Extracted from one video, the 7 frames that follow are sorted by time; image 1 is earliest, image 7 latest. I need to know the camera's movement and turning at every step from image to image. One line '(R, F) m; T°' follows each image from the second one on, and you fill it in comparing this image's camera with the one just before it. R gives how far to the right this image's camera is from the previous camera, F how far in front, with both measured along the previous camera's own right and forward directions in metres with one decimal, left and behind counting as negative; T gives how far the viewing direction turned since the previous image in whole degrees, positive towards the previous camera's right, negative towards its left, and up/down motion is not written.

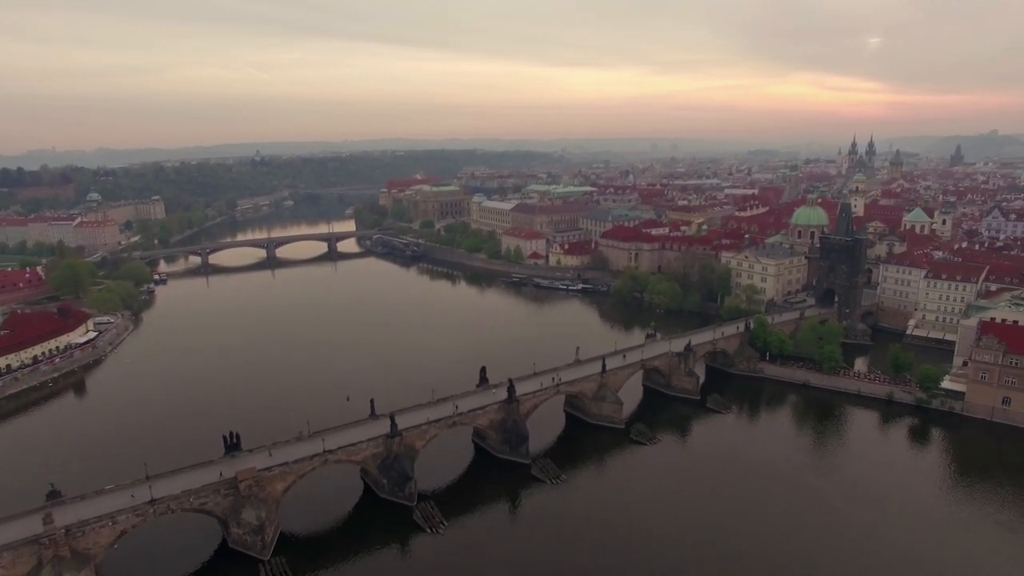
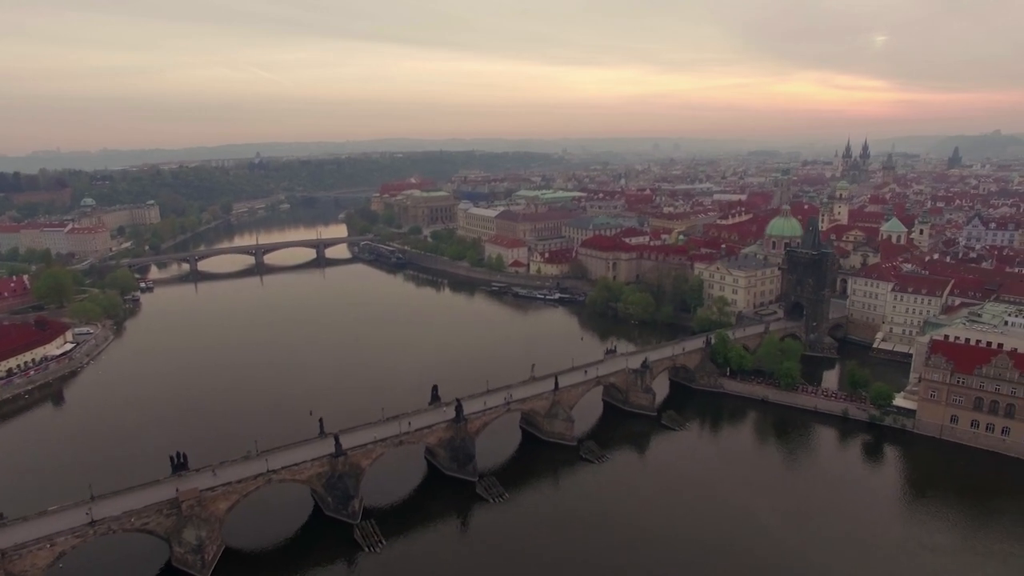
(+2.7, -0.5) m; -1°
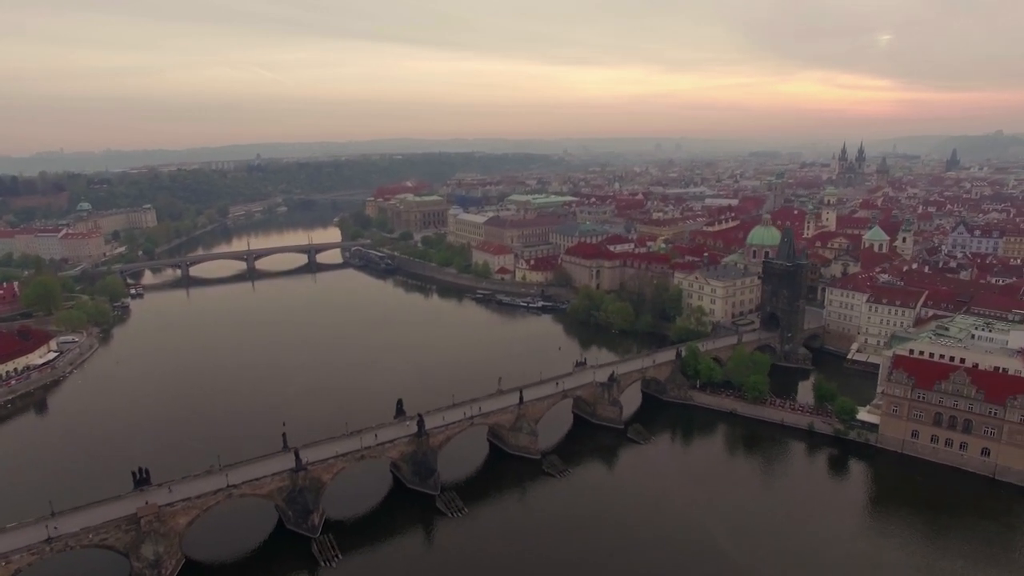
(+2.1, -0.4) m; 0°
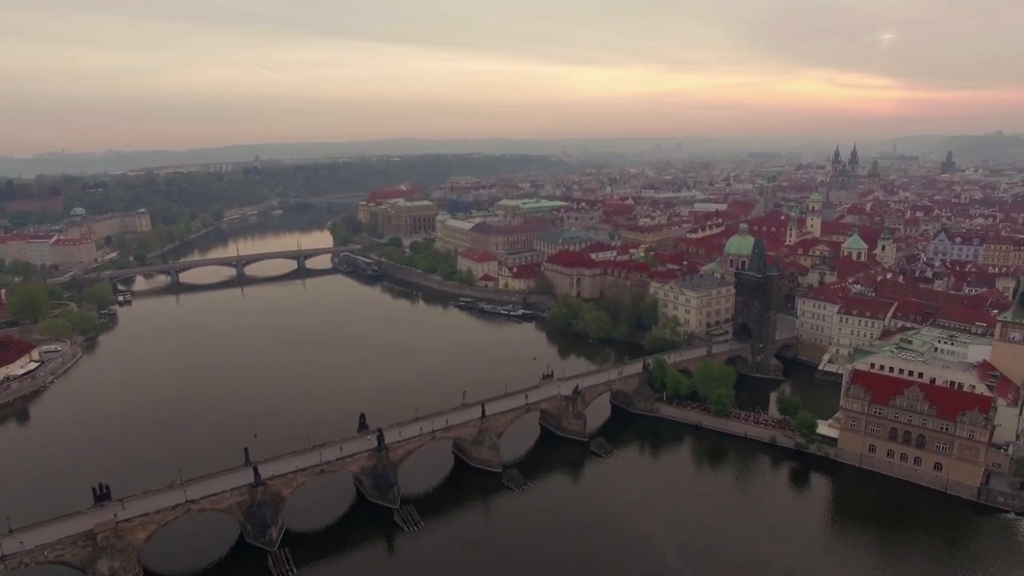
(+2.2, -0.5) m; 0°
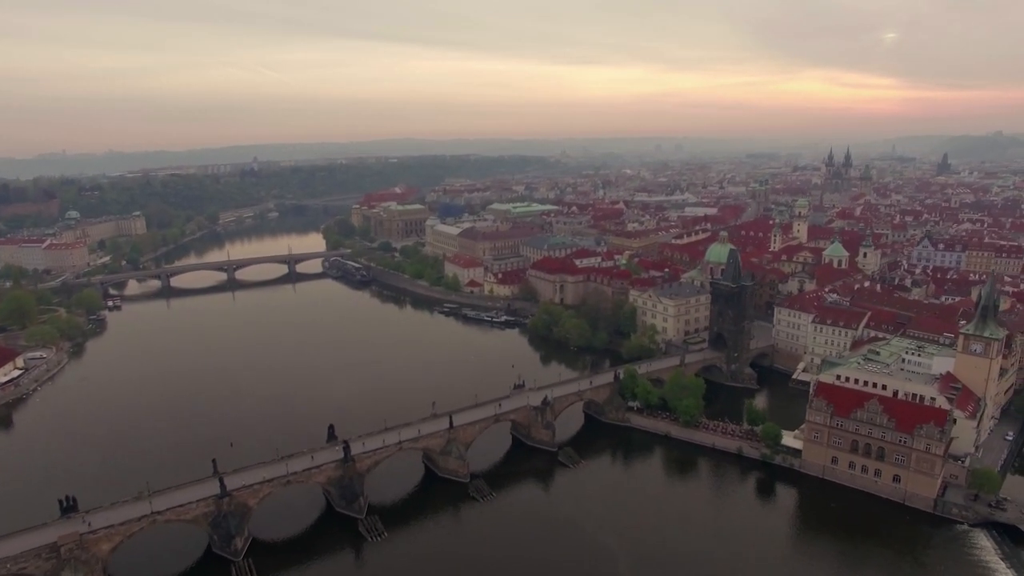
(+1.9, -0.5) m; 0°
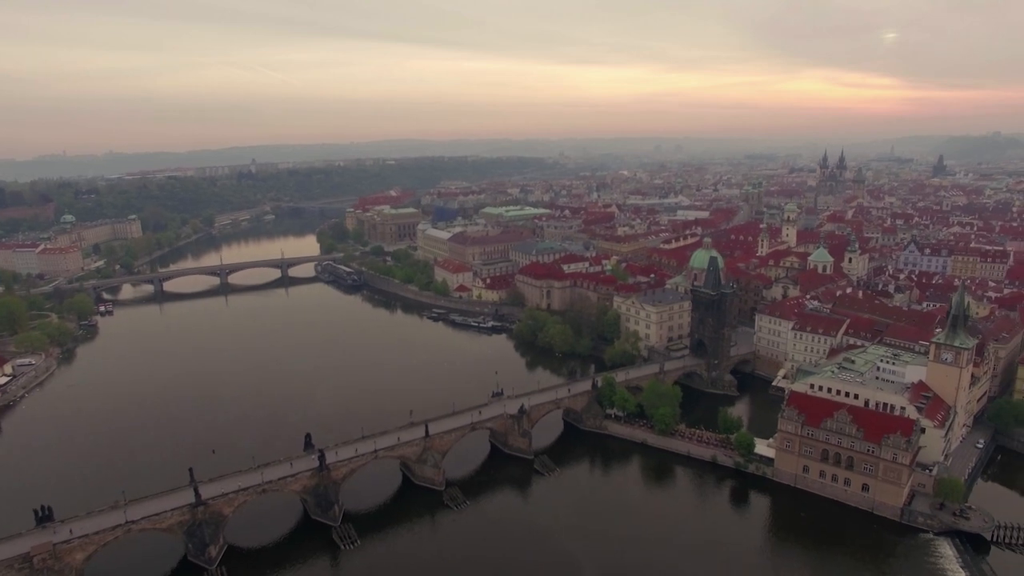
(+1.5, -0.4) m; 0°
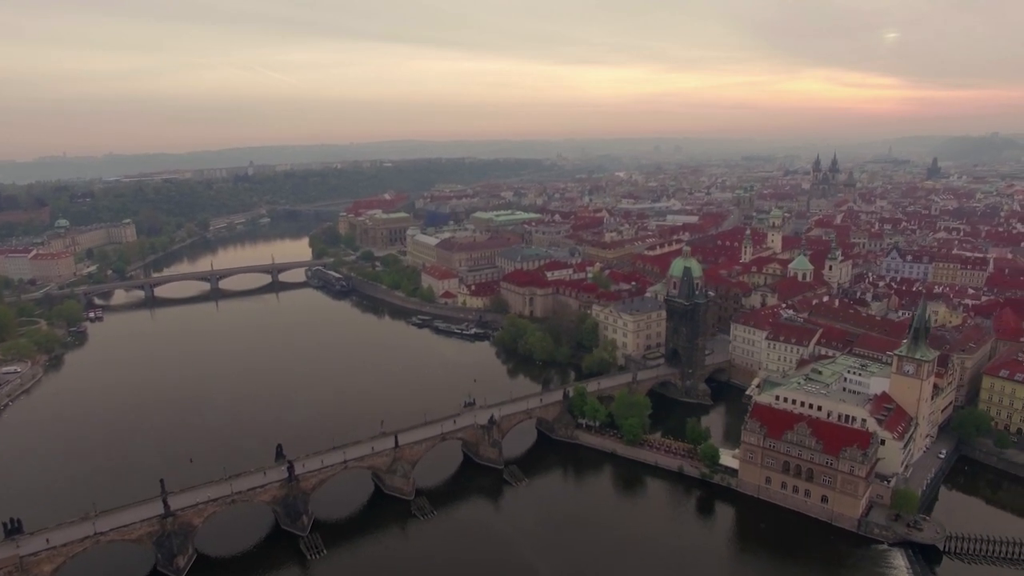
(+1.9, -0.6) m; 0°
